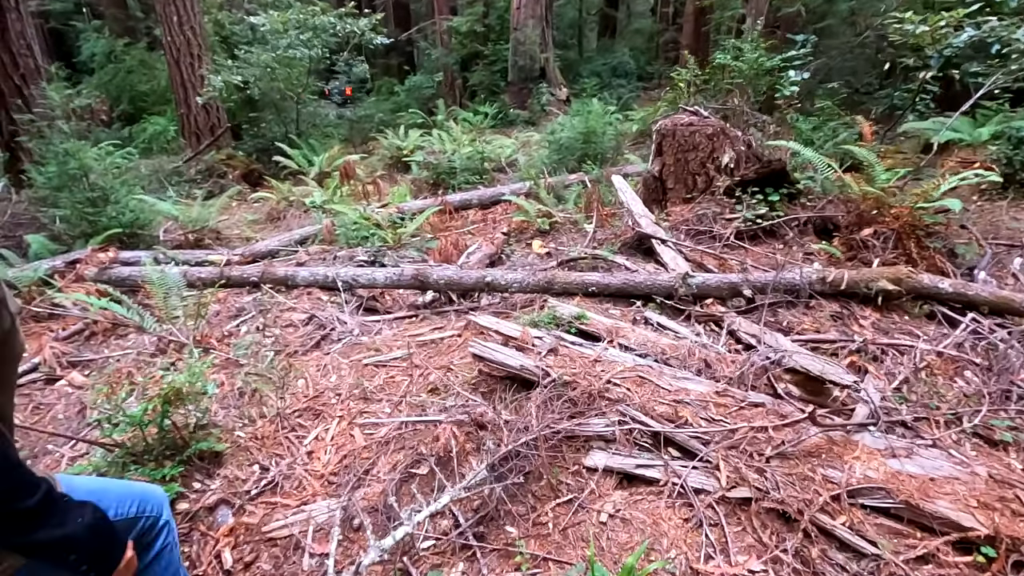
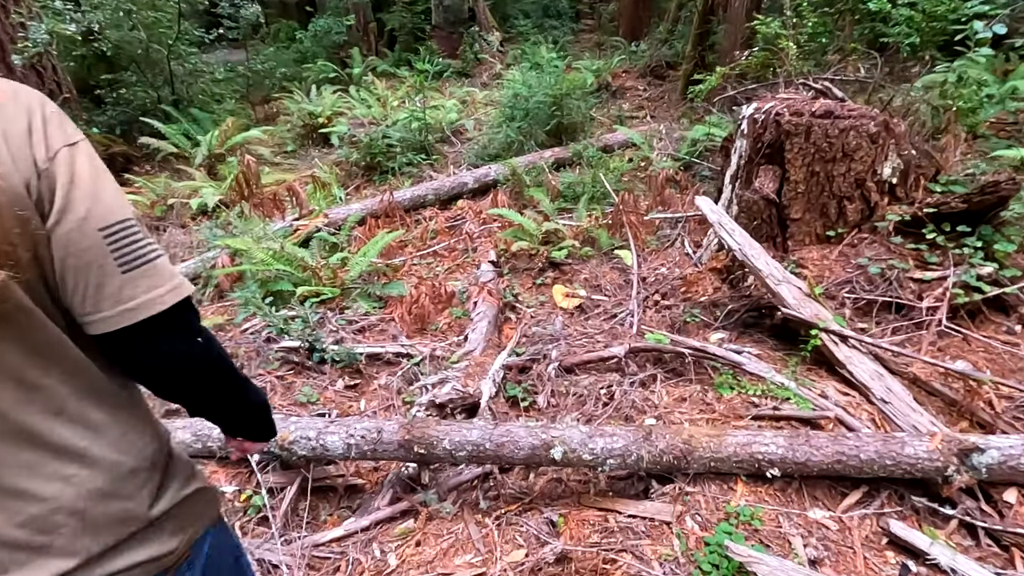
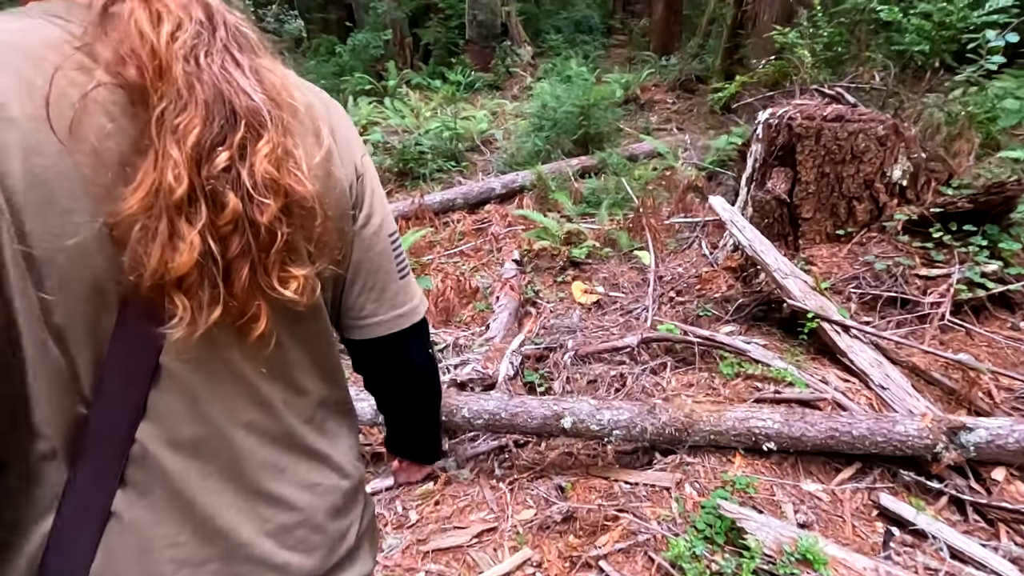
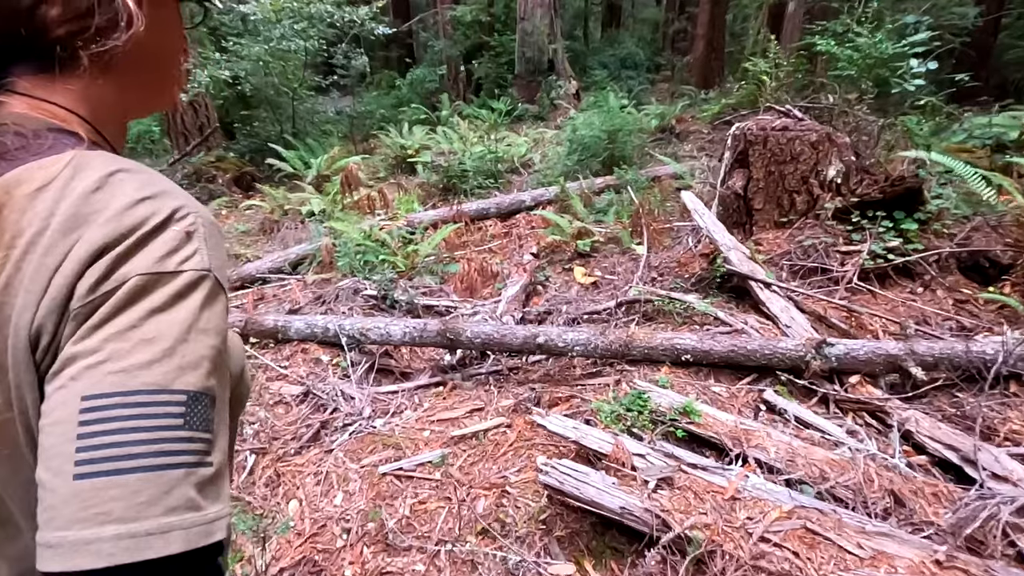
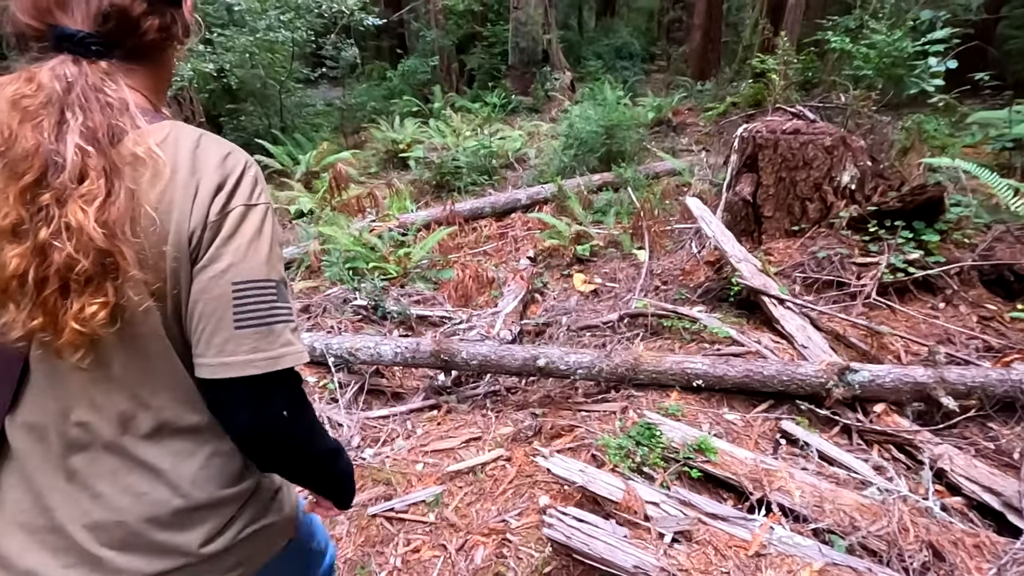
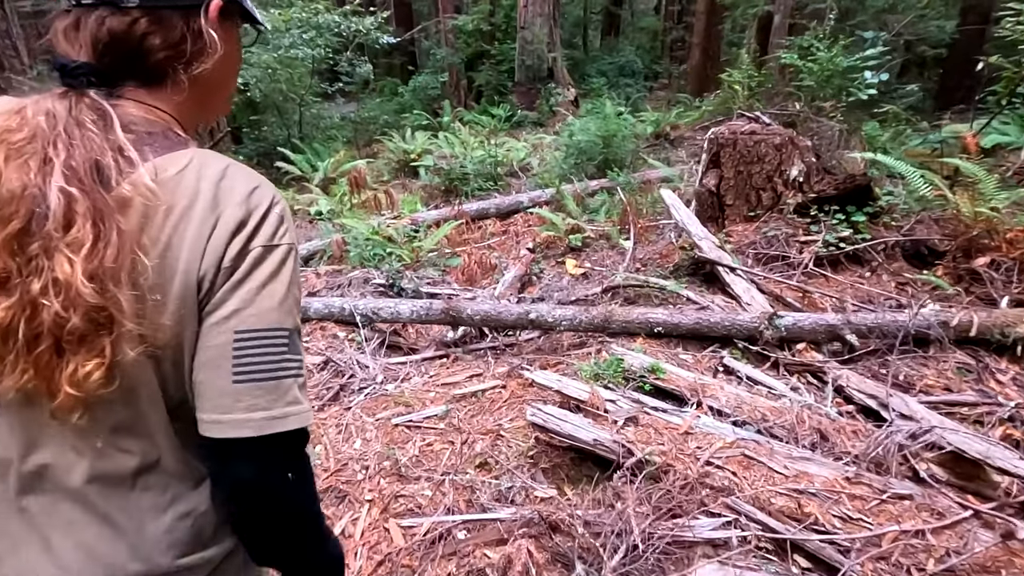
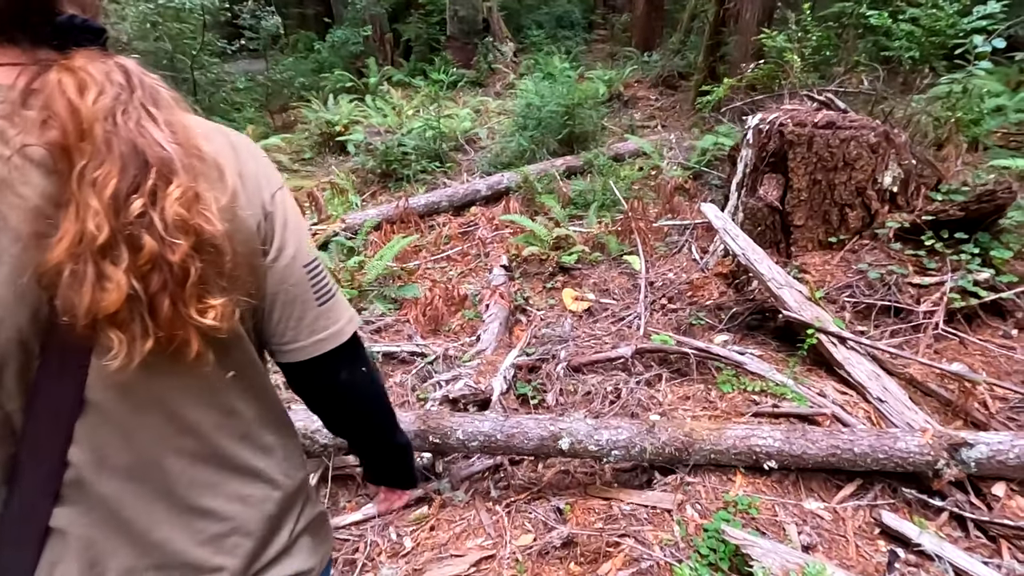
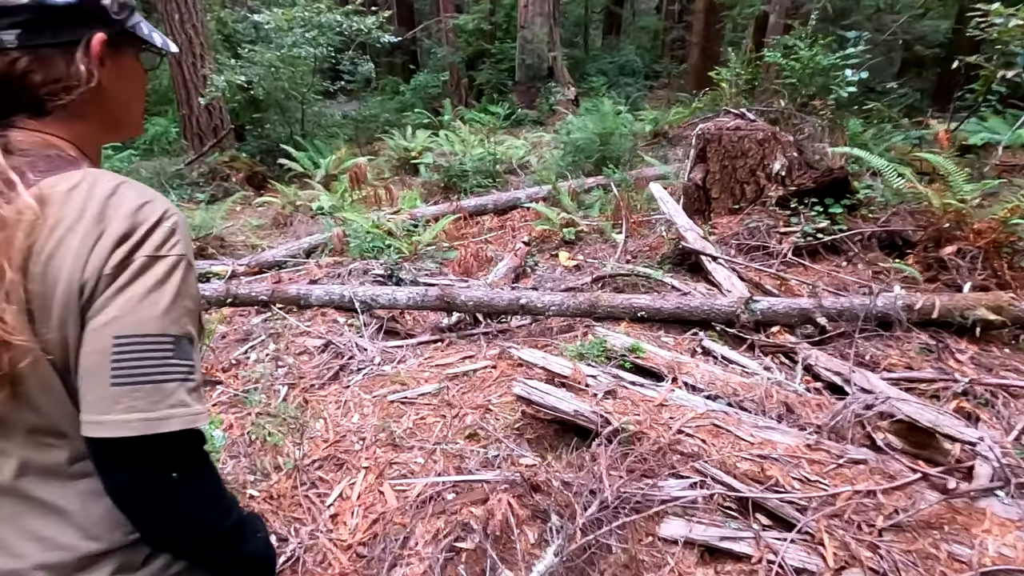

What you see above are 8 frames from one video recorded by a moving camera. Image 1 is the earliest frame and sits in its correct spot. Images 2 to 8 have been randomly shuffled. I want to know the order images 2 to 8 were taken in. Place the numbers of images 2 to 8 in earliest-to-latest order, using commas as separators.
8, 6, 4, 5, 3, 7, 2
